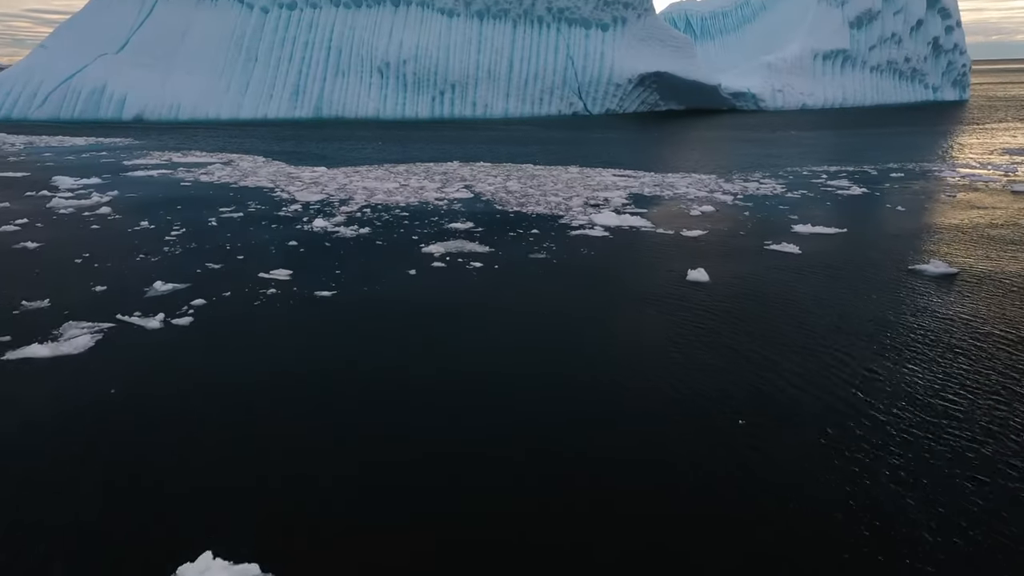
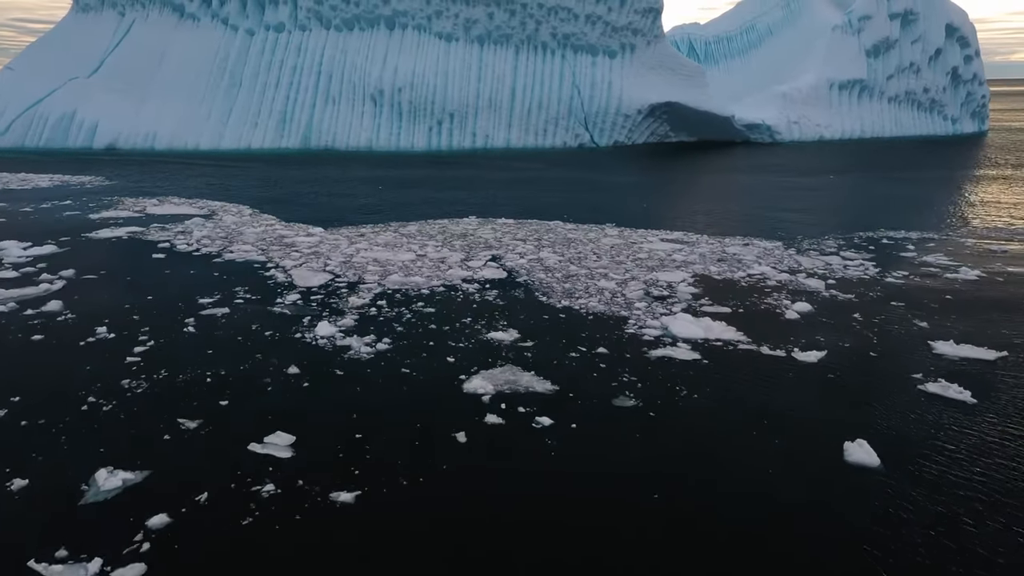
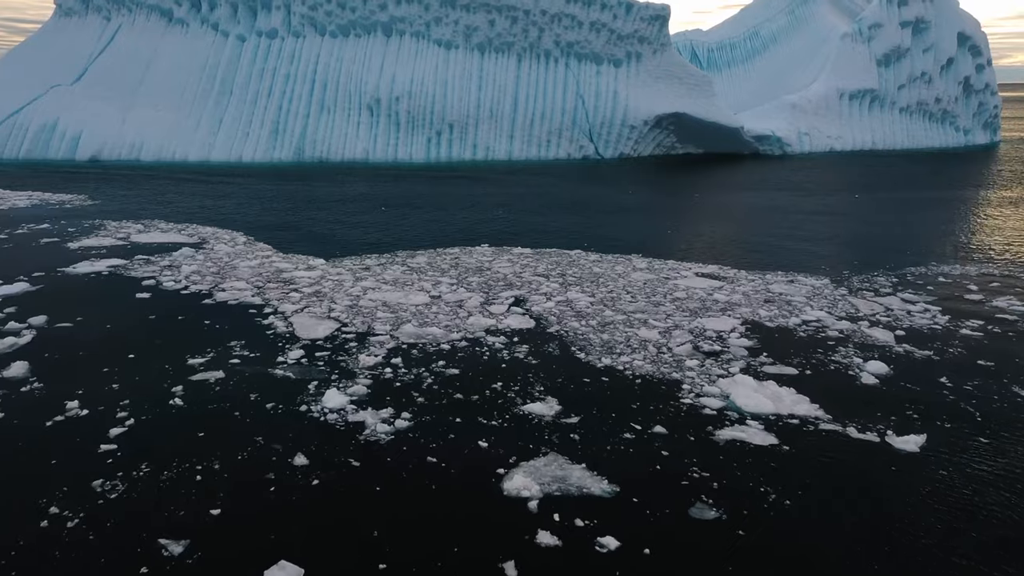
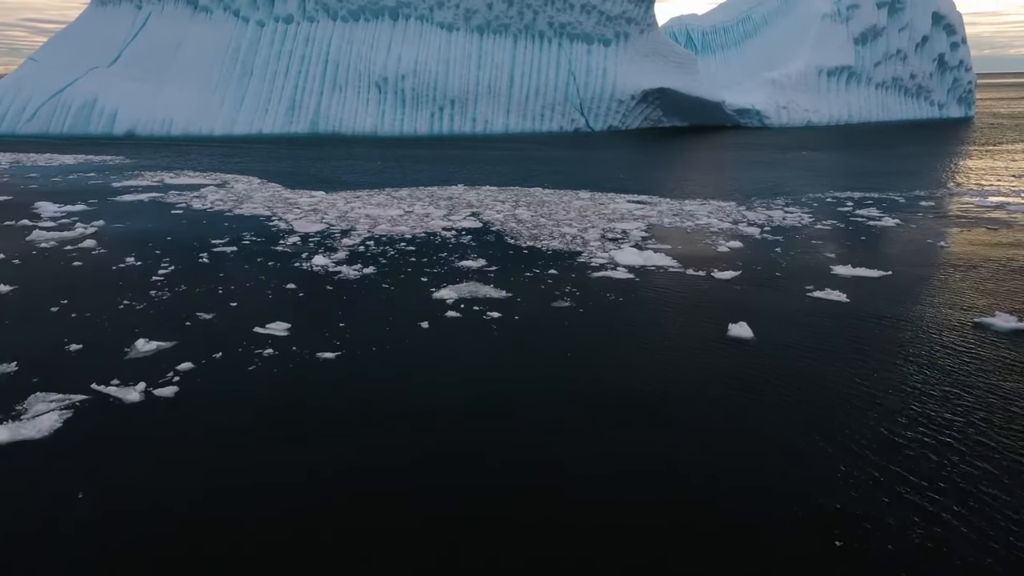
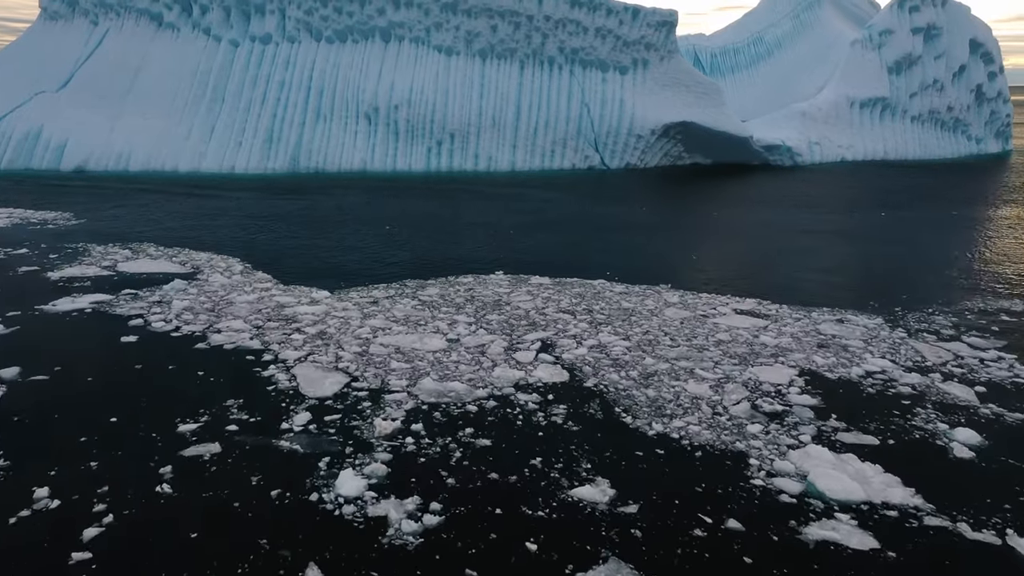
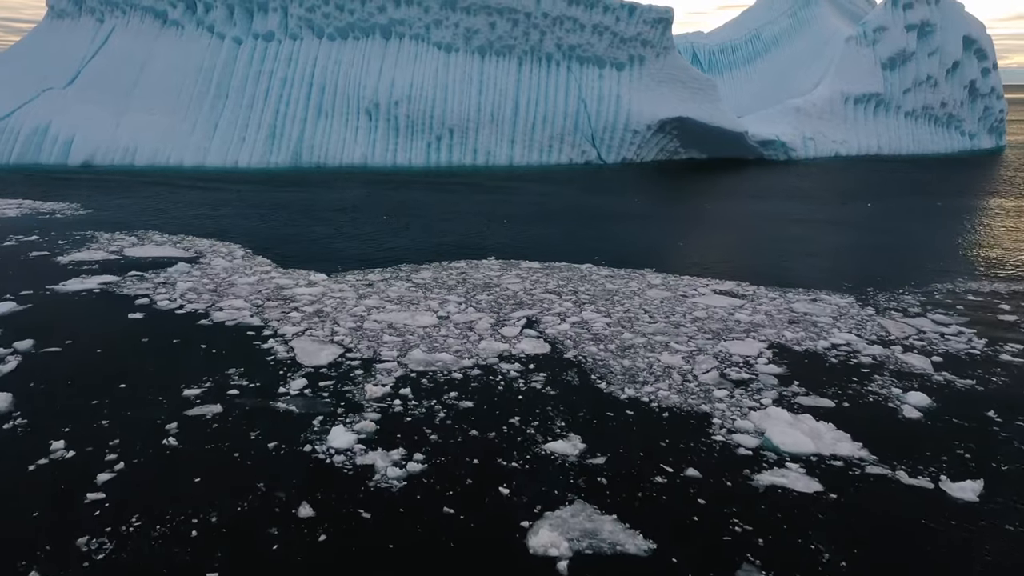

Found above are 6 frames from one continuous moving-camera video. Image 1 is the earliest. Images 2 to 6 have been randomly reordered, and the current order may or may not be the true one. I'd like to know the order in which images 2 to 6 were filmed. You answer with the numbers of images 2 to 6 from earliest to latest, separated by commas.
4, 2, 3, 6, 5
